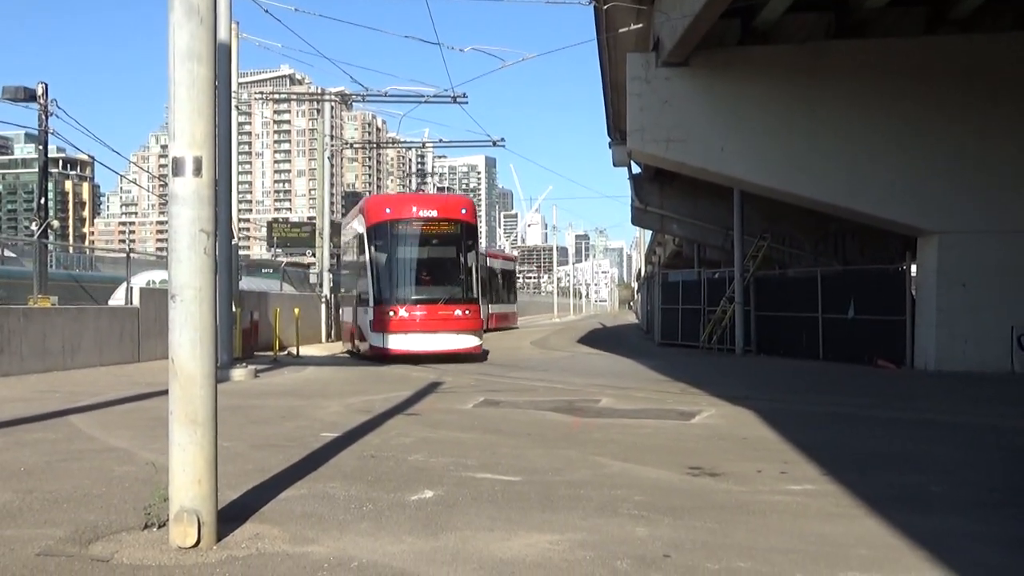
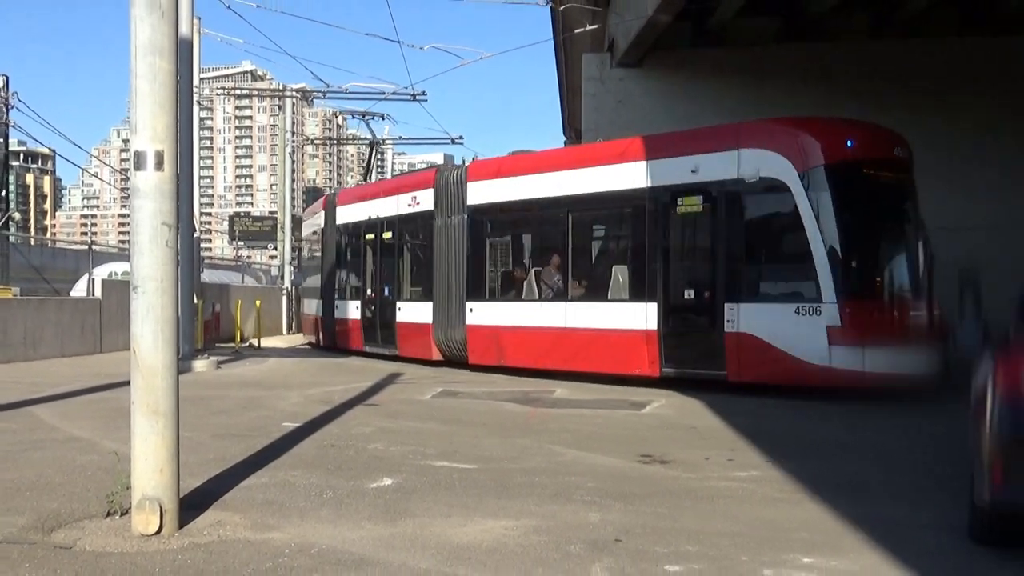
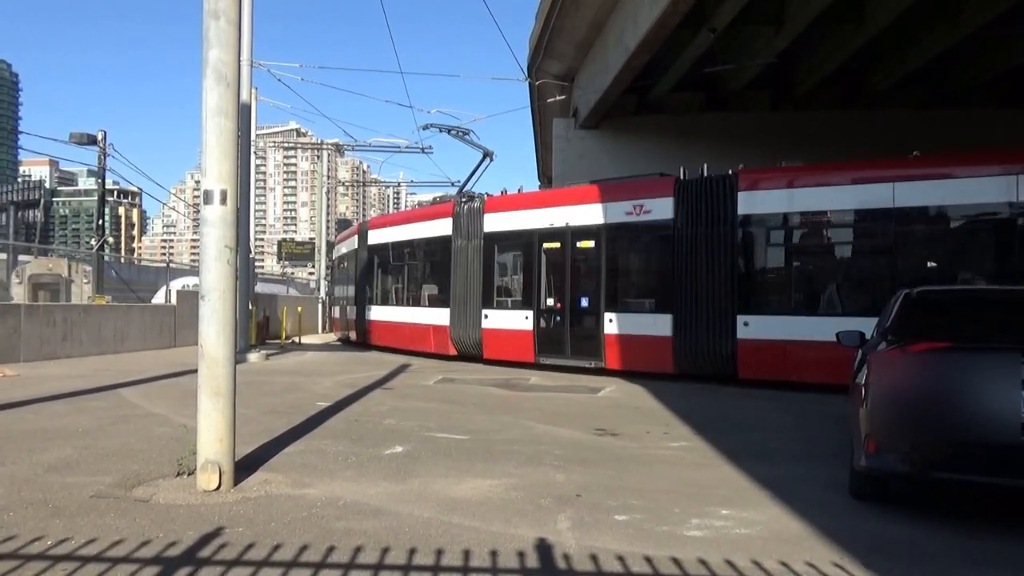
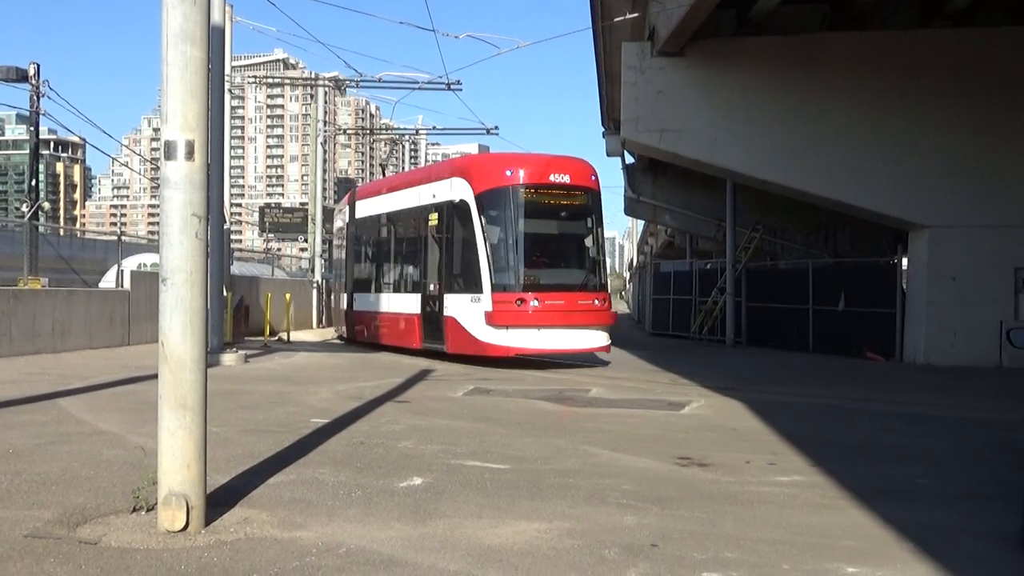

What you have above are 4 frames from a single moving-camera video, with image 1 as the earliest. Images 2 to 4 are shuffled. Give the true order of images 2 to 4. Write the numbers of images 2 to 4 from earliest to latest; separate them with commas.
4, 2, 3
